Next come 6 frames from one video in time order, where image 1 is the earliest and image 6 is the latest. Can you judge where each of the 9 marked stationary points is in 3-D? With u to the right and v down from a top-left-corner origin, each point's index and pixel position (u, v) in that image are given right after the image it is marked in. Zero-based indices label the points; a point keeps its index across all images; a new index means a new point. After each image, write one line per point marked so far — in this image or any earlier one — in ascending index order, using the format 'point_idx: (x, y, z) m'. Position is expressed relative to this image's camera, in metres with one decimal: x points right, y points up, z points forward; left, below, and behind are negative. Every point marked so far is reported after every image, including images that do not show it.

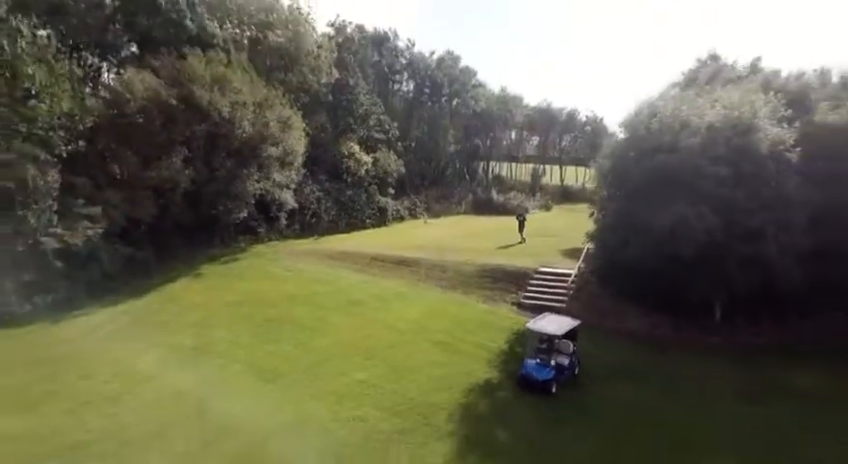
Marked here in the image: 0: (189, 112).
0: (-9.8, +5.0, +19.1) m
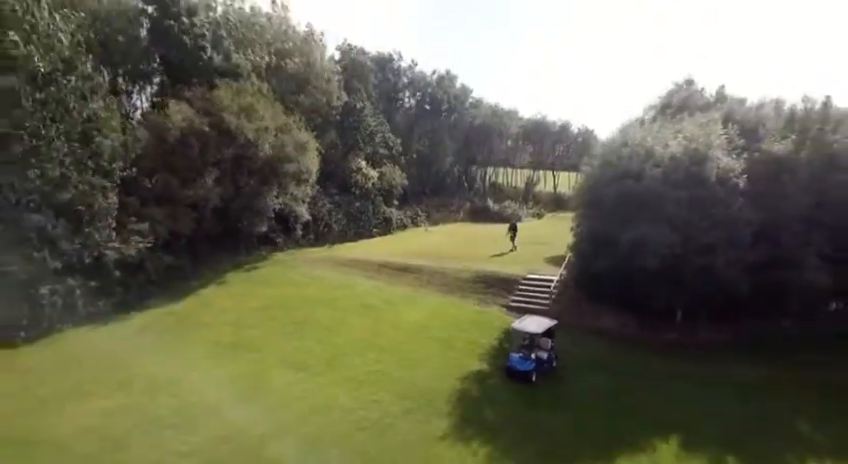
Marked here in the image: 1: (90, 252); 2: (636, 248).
0: (-9.7, +4.5, +21.9) m
1: (-12.7, -0.8, +17.6) m
2: (+8.4, -0.6, +18.2) m
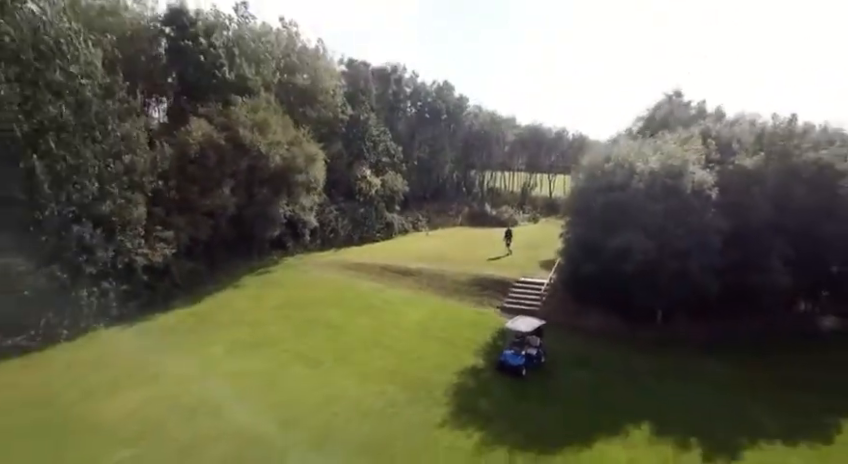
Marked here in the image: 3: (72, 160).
0: (-9.6, +4.1, +23.6) m
1: (-12.7, -1.1, +19.4) m
2: (+8.4, -1.0, +20.0) m
3: (-13.6, +2.8, +17.9) m
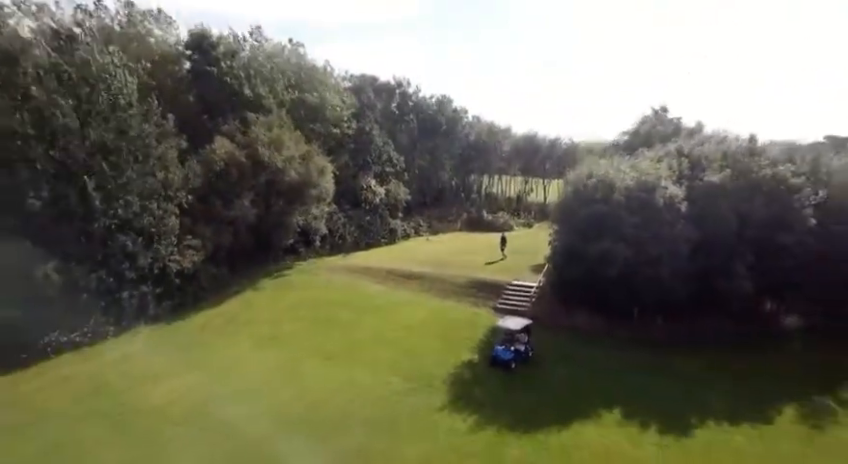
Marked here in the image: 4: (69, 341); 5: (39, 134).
0: (-9.6, +3.7, +26.1) m
1: (-12.6, -1.5, +21.9) m
2: (+8.5, -1.4, +22.5) m
3: (-13.6, +2.4, +20.4) m
4: (-14.6, -4.5, +19.0) m
5: (-15.4, +4.0, +18.5) m
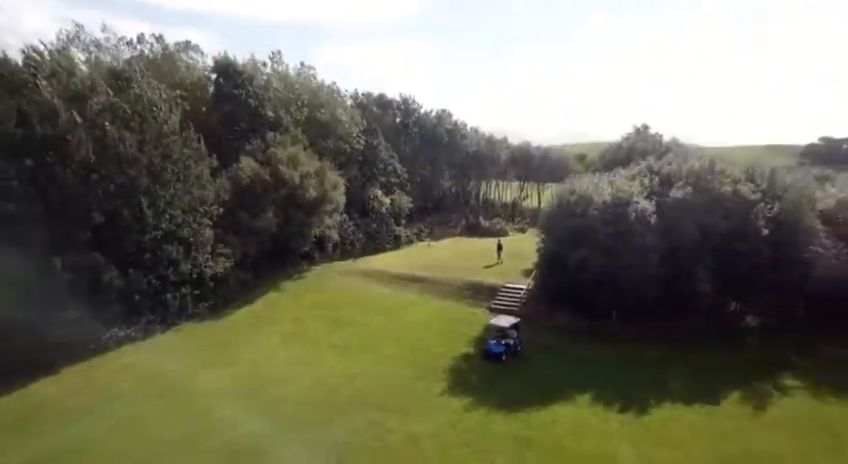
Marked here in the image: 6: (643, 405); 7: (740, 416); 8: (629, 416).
0: (-9.4, +3.2, +29.4) m
1: (-12.5, -2.1, +25.2) m
2: (+8.6, -1.9, +25.7) m
3: (-13.4, +1.8, +23.7) m
4: (-14.4, -5.0, +22.3) m
5: (-15.3, +3.4, +21.8) m
6: (+9.5, -7.5, +19.9) m
7: (+13.2, -7.6, +19.1) m
8: (+8.4, -7.6, +18.9) m
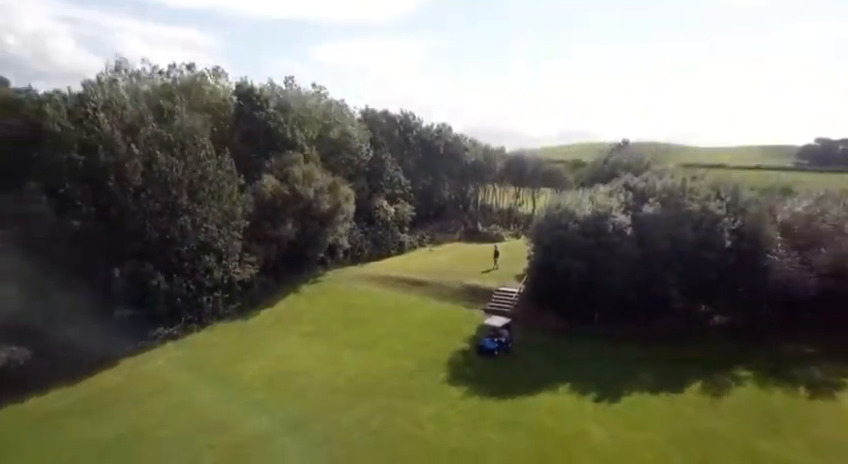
0: (-9.3, +2.5, +32.8) m
1: (-12.3, -2.7, +28.6) m
2: (+8.8, -2.6, +29.2) m
3: (-13.3, +1.2, +27.1) m
4: (-14.3, -5.7, +25.7) m
5: (-15.1, +2.8, +25.2) m
6: (+9.6, -8.1, +23.3) m
7: (+13.3, -8.3, +22.6) m
8: (+8.6, -8.2, +22.3) m
